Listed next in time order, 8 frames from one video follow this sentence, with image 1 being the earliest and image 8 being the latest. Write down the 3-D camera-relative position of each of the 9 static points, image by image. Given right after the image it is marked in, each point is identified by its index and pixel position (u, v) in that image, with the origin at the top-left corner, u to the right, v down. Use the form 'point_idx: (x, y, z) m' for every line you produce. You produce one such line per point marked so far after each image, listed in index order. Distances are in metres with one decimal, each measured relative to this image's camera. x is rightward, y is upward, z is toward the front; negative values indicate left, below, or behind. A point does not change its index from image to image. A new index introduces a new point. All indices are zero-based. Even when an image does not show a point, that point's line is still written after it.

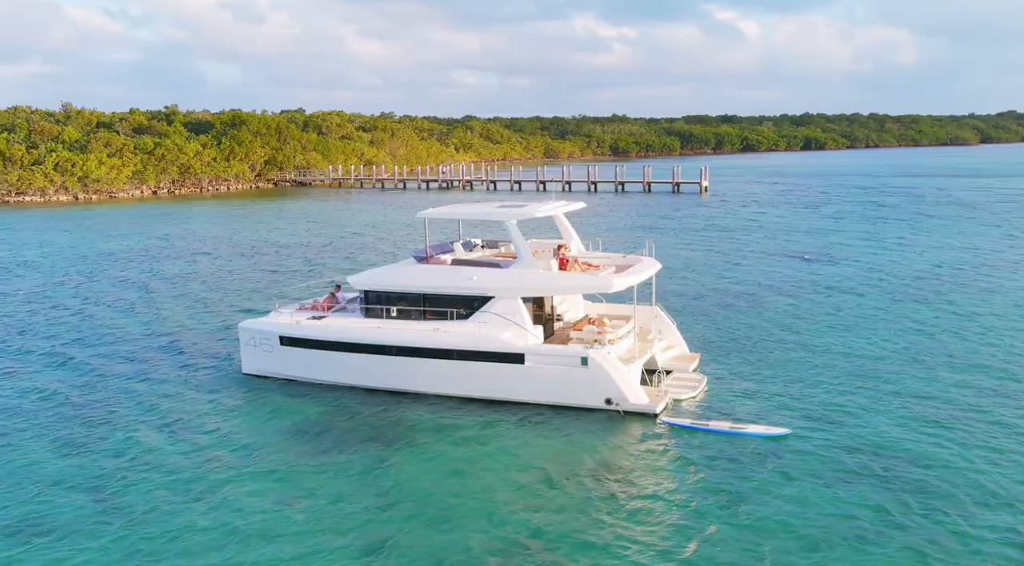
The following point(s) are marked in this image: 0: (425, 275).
0: (-1.5, +0.1, +13.9) m
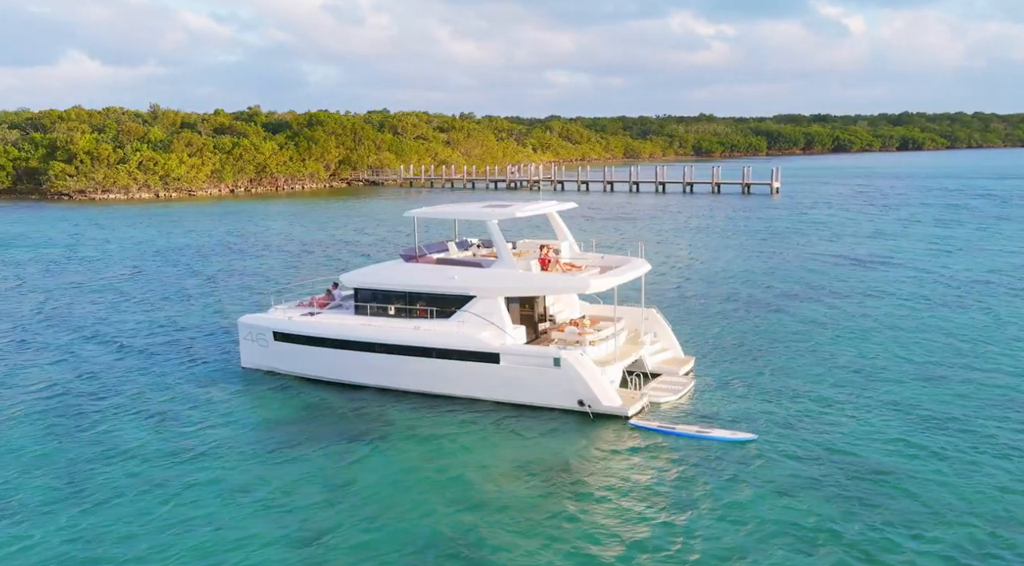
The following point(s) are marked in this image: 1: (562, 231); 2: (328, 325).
0: (-1.8, +0.2, +14.0) m
1: (+1.0, +1.0, +15.3) m
2: (-3.3, -0.7, +14.5) m
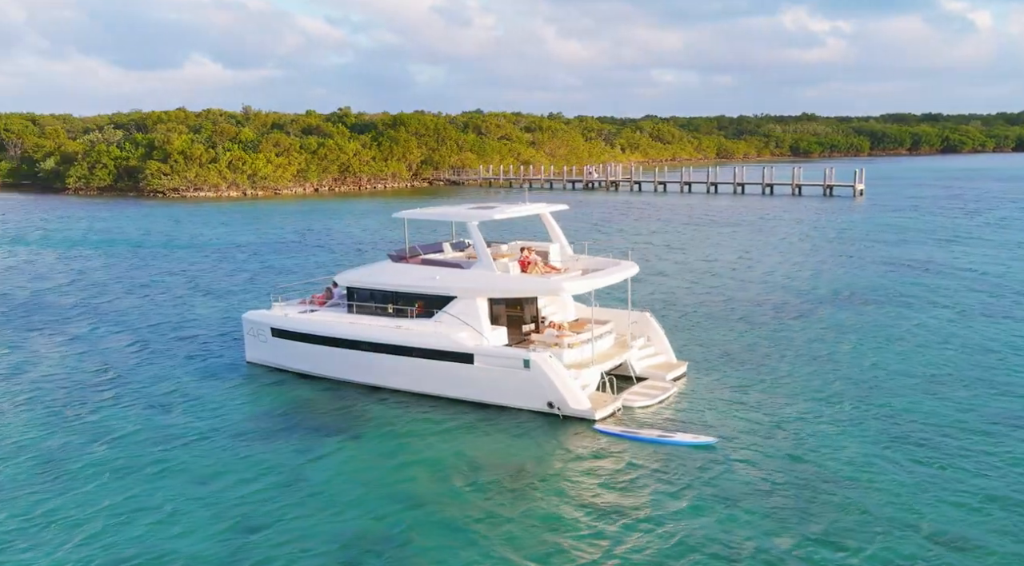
0: (-2.0, +0.2, +14.3) m
1: (+0.8, +1.0, +15.3) m
2: (-3.6, -0.7, +14.8) m
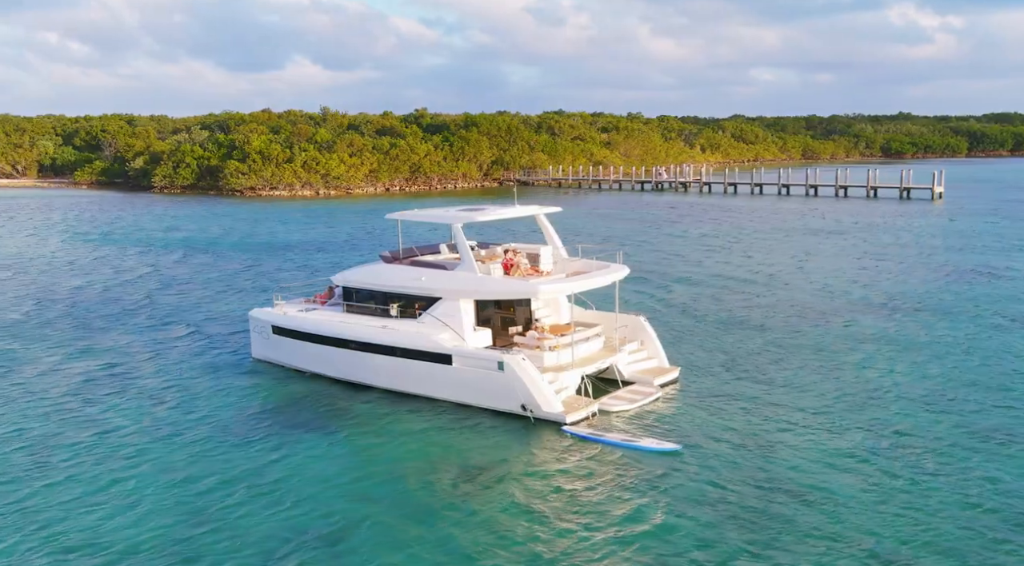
0: (-2.2, +0.2, +14.5) m
1: (+0.7, +0.9, +15.3) m
2: (-3.7, -0.7, +15.2) m
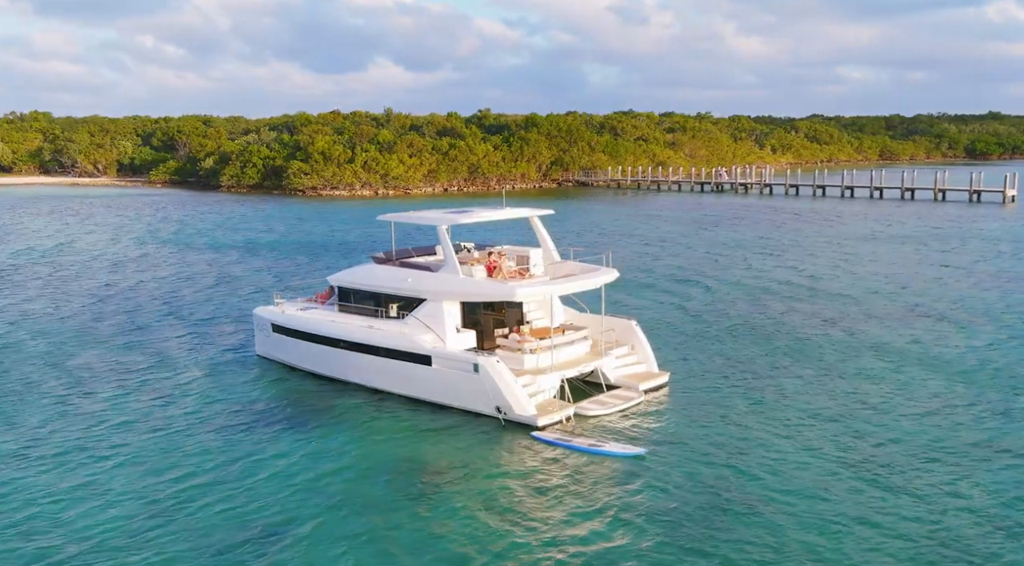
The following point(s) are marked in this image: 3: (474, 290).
0: (-2.4, +0.1, +14.7) m
1: (+0.6, +0.9, +15.3) m
2: (-3.9, -0.7, +15.5) m
3: (-0.6, -0.1, +13.2) m
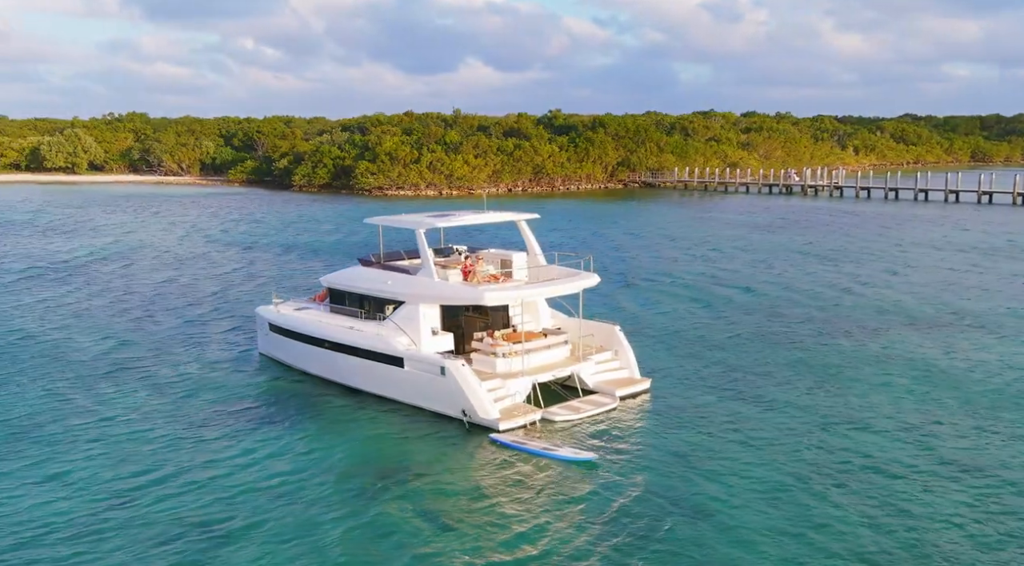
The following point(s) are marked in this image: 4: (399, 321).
0: (-2.7, +0.1, +15.0) m
1: (+0.3, +0.8, +15.4) m
2: (-4.1, -0.7, +15.8) m
3: (-1.0, -0.2, +13.4) m
4: (-1.9, -0.7, +13.7) m
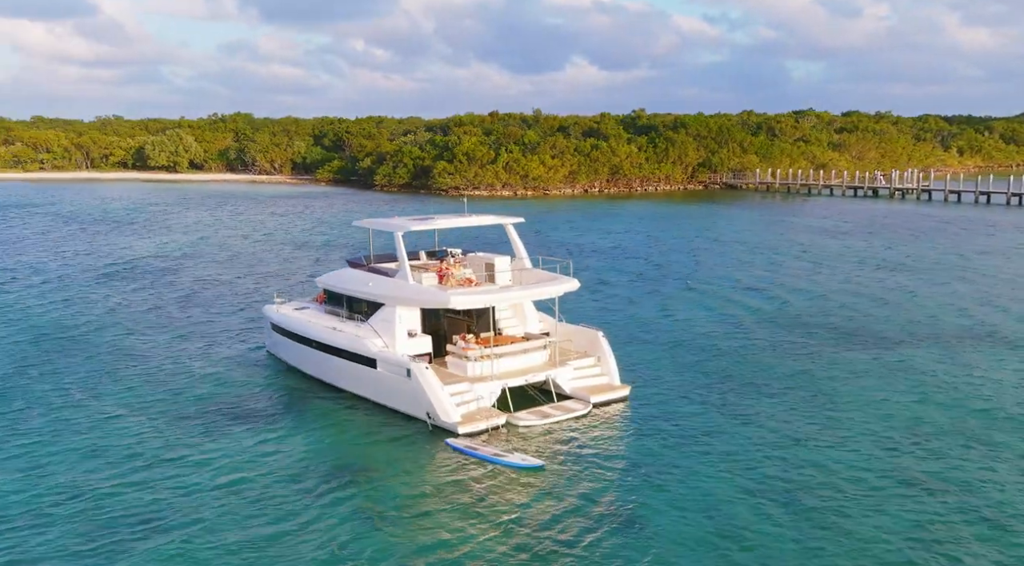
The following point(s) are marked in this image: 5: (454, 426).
0: (-3.0, +0.1, +15.3) m
1: (+0.1, +0.7, +15.4) m
2: (-4.4, -0.7, +16.2) m
3: (-1.5, -0.2, +13.5) m
4: (-2.3, -0.7, +14.0) m
5: (-0.7, -2.2, +12.6) m
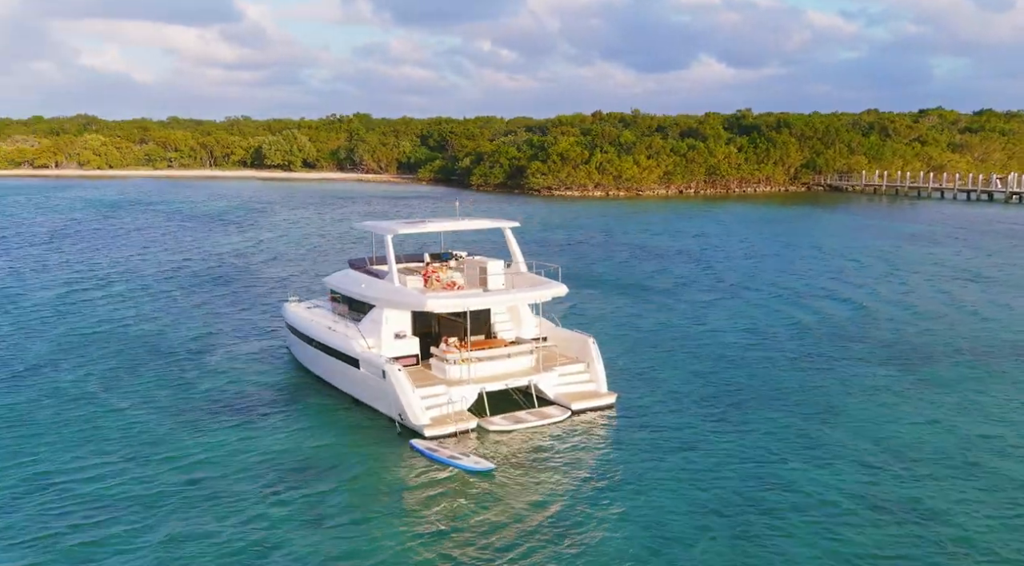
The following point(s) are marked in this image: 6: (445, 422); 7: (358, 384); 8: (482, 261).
0: (-3.1, +0.1, +15.6) m
1: (0.0, +0.6, +15.5) m
2: (-4.3, -0.7, +16.8) m
3: (-1.7, -0.3, +13.8) m
4: (-2.5, -0.7, +14.3) m
5: (-1.1, -2.3, +12.7) m
6: (-0.9, -2.2, +13.0) m
7: (-2.6, -1.8, +14.0) m
8: (-0.6, +0.4, +15.0) m
